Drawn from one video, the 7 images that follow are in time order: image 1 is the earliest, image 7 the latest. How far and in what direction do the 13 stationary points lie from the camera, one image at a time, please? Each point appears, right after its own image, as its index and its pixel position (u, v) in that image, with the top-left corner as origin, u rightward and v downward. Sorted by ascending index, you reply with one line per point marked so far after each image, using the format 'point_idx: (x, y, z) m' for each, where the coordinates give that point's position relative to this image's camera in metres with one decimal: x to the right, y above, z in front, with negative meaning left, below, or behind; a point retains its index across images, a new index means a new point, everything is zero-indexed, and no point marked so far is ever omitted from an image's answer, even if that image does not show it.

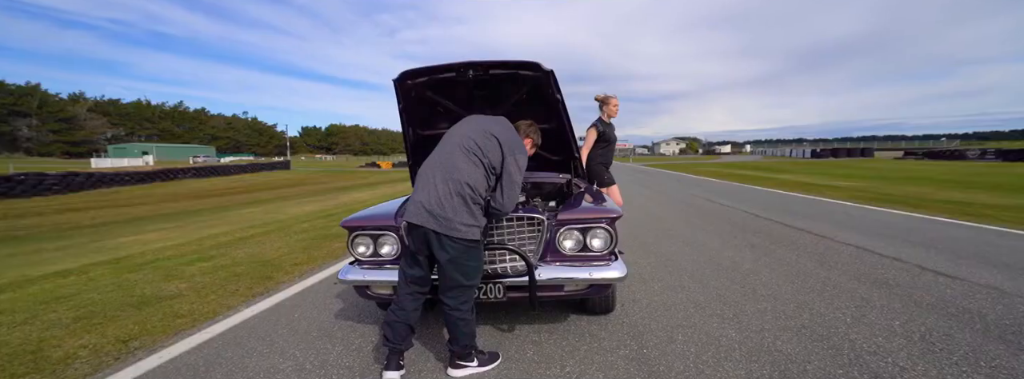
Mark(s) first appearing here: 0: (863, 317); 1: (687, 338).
0: (+2.6, -0.9, +2.7) m
1: (+1.2, -1.0, +2.5) m
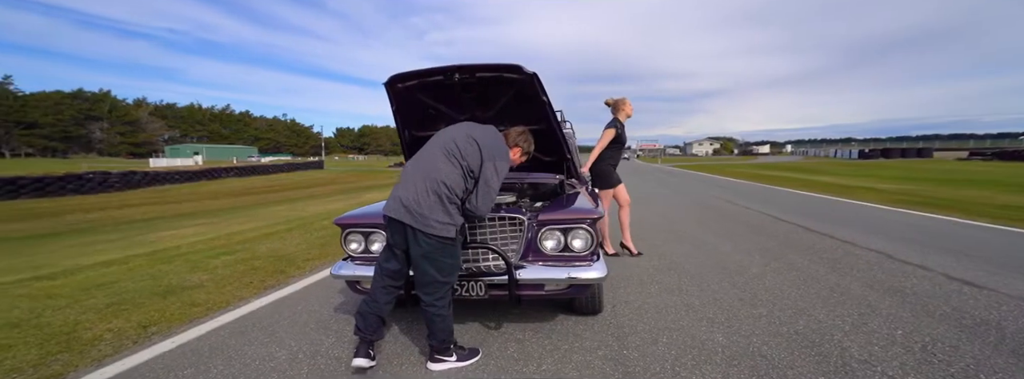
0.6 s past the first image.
0: (+2.5, -1.0, +2.6) m
1: (+1.1, -1.0, +2.5) m
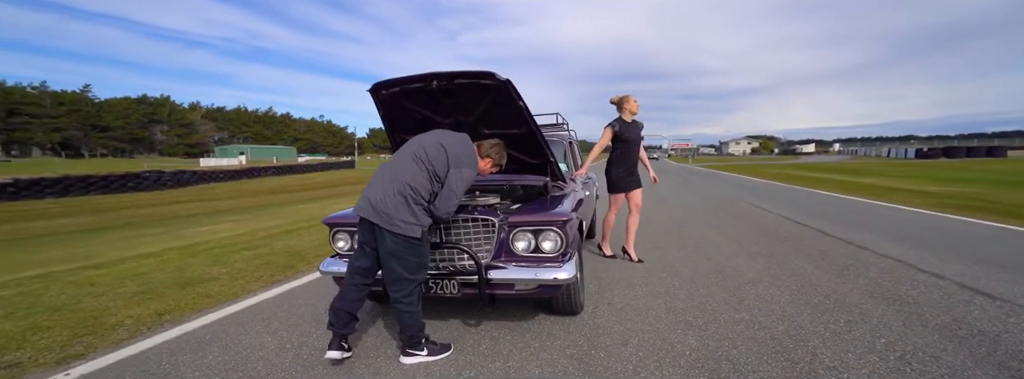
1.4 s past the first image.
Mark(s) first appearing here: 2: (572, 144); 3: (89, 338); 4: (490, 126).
0: (+2.3, -1.0, +2.5) m
1: (+0.9, -1.0, +2.5) m
2: (+0.8, +0.6, +5.0) m
3: (-3.5, -1.2, +3.0) m
4: (-0.2, +0.5, +3.1) m
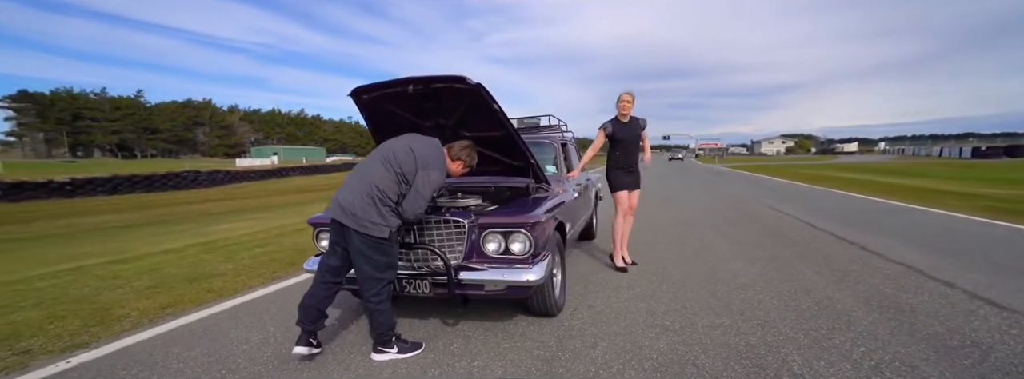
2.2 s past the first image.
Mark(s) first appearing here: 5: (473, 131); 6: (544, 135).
0: (+2.1, -1.0, +2.4) m
1: (+0.7, -1.1, +2.5) m
2: (+0.7, +0.6, +5.0) m
3: (-3.7, -1.2, +3.2) m
4: (-0.4, +0.5, +3.1) m
5: (-0.3, +0.5, +3.1) m
6: (+0.4, +0.7, +4.9) m
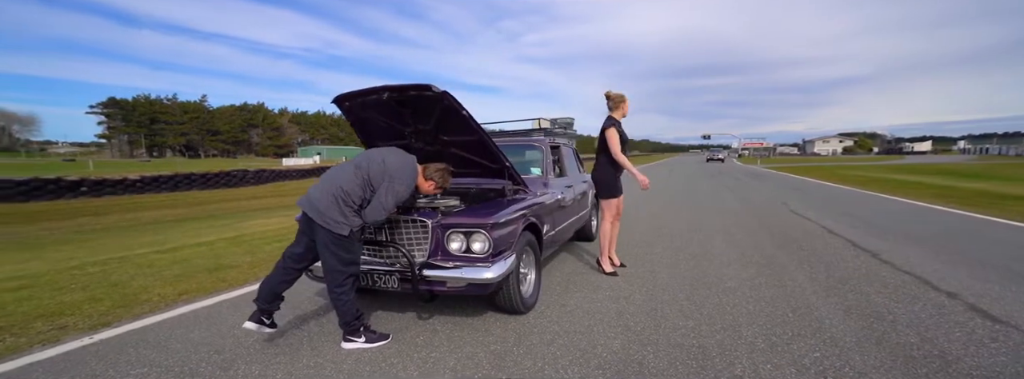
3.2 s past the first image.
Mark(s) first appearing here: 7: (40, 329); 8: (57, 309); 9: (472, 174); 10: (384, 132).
0: (+1.8, -1.0, +2.4) m
1: (+0.4, -1.1, +2.6) m
2: (+0.6, +0.6, +5.1) m
3: (-3.9, -1.2, +3.6) m
4: (-0.6, +0.5, +3.3) m
5: (-0.6, +0.5, +3.3) m
6: (+0.3, +0.7, +5.0) m
7: (-4.2, -1.2, +3.2) m
8: (-4.8, -1.3, +3.8) m
9: (-0.4, +0.2, +3.9) m
10: (-1.2, +0.6, +3.5) m
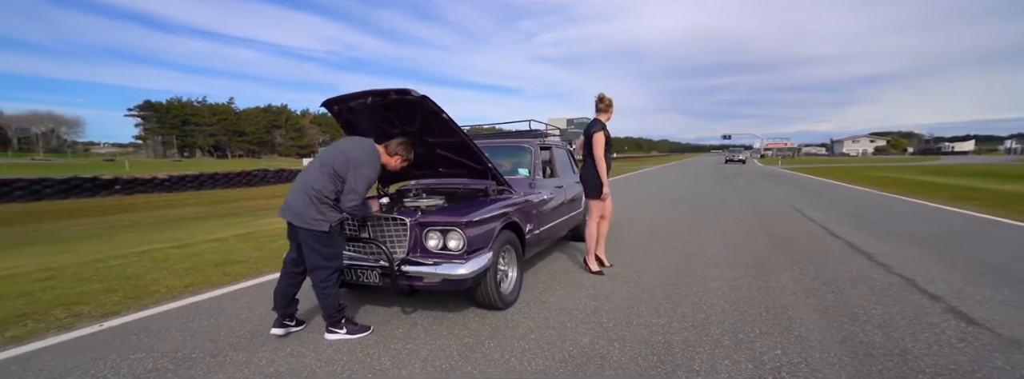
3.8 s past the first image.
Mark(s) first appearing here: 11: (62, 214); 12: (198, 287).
0: (+1.6, -1.1, +2.5) m
1: (+0.2, -1.1, +2.7) m
2: (+0.5, +0.6, +5.2) m
3: (-4.1, -1.2, +3.9) m
4: (-0.8, +0.5, +3.4) m
5: (-0.7, +0.5, +3.4) m
6: (+0.2, +0.7, +5.1) m
7: (-4.4, -1.2, +3.5) m
8: (-5.0, -1.2, +4.1) m
9: (-0.6, +0.2, +4.1) m
10: (-1.4, +0.6, +3.6) m
11: (-14.9, -0.8, +11.9) m
12: (-3.7, -1.2, +4.3) m
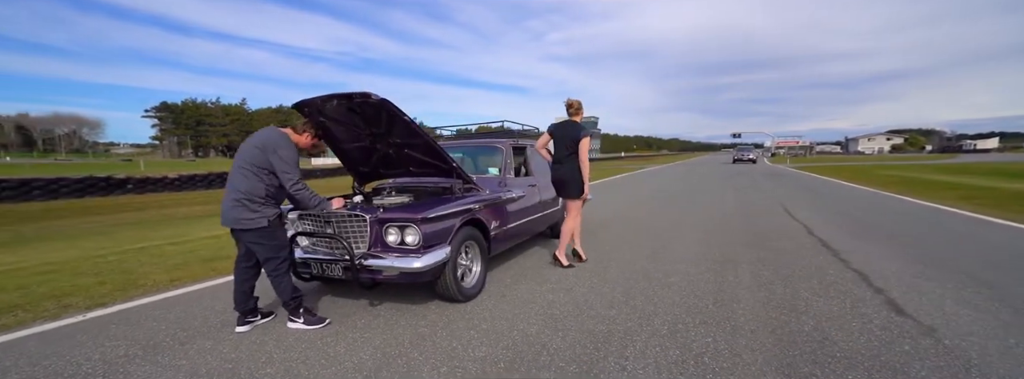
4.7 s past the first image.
0: (+1.2, -1.0, +2.6) m
1: (-0.2, -1.1, +2.8) m
2: (+0.2, +0.6, +5.3) m
3: (-4.5, -1.2, +4.1) m
4: (-1.1, +0.5, +3.6) m
5: (-1.1, +0.5, +3.6) m
6: (-0.2, +0.7, +5.2) m
7: (-4.7, -1.2, +3.7) m
8: (-5.3, -1.2, +4.3) m
9: (-0.9, +0.2, +4.2) m
10: (-1.7, +0.6, +3.8) m
11: (-15.2, -0.8, +12.2) m
12: (-4.1, -1.1, +4.5) m
